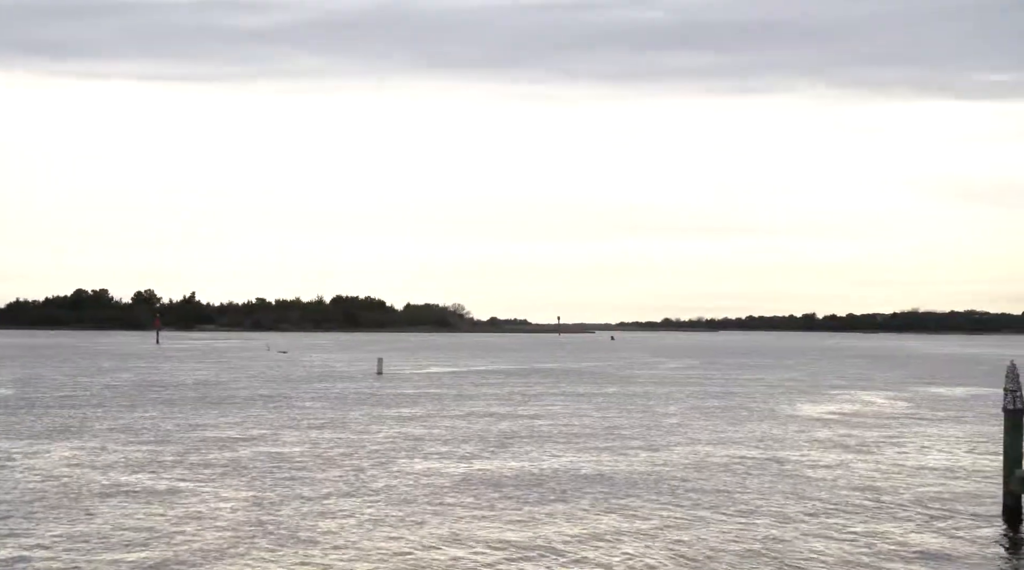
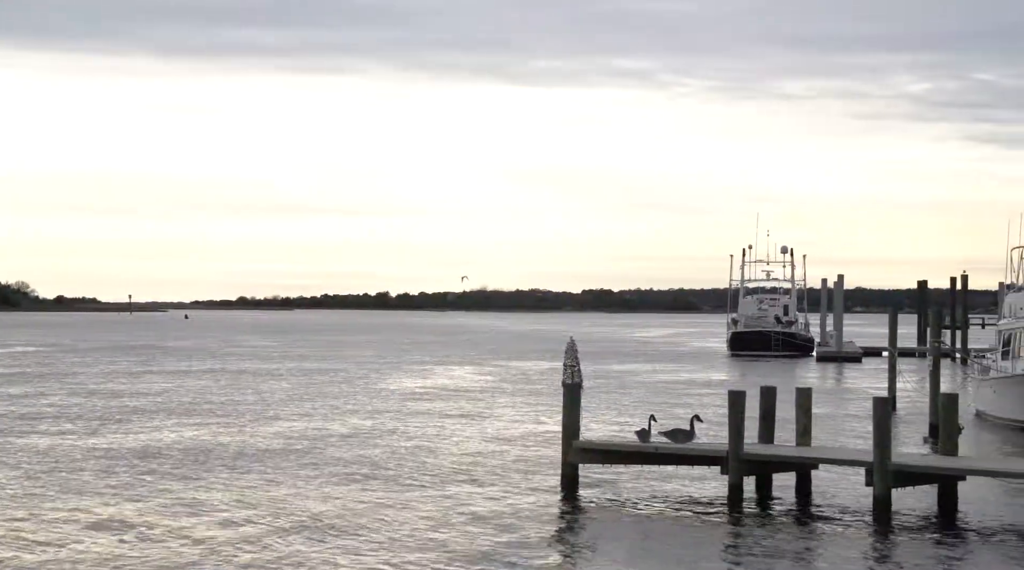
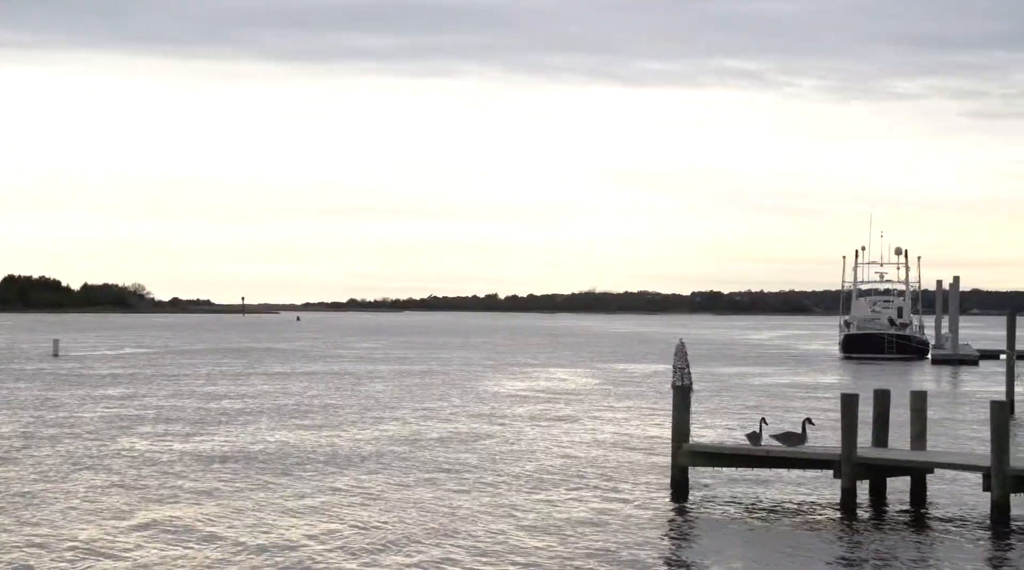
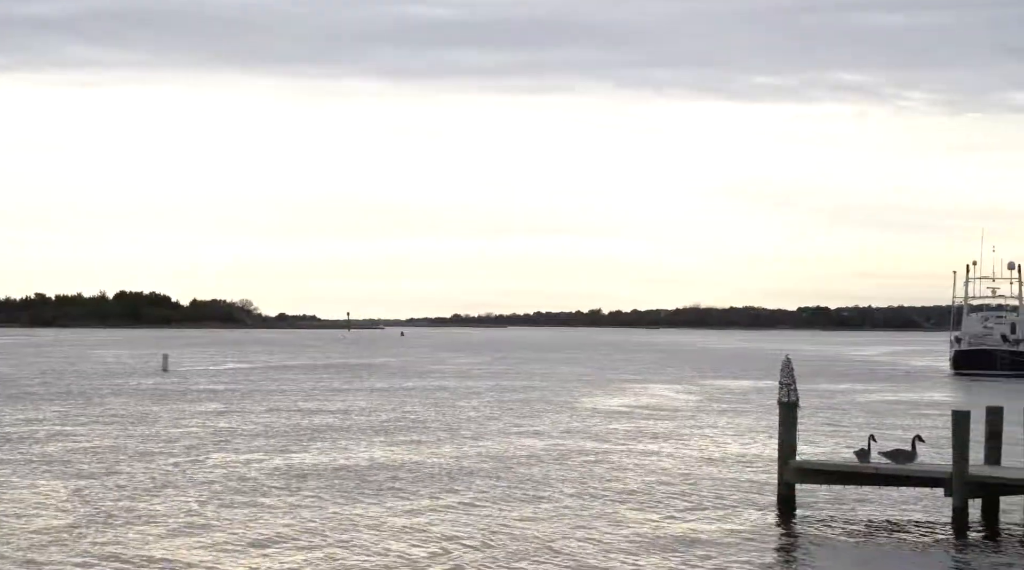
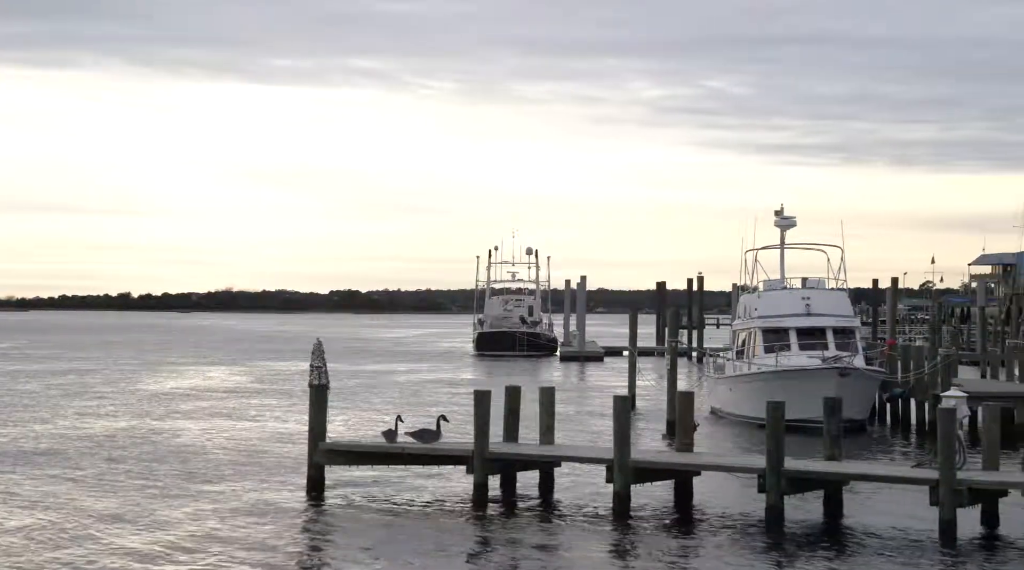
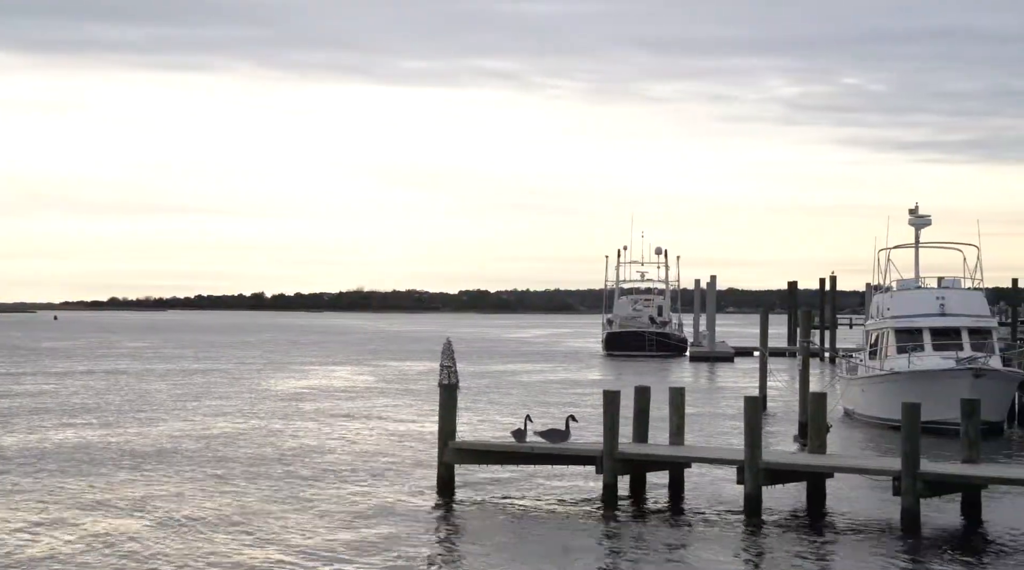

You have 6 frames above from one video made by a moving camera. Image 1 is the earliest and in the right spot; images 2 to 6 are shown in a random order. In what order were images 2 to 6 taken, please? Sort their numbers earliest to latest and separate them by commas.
4, 3, 2, 6, 5
